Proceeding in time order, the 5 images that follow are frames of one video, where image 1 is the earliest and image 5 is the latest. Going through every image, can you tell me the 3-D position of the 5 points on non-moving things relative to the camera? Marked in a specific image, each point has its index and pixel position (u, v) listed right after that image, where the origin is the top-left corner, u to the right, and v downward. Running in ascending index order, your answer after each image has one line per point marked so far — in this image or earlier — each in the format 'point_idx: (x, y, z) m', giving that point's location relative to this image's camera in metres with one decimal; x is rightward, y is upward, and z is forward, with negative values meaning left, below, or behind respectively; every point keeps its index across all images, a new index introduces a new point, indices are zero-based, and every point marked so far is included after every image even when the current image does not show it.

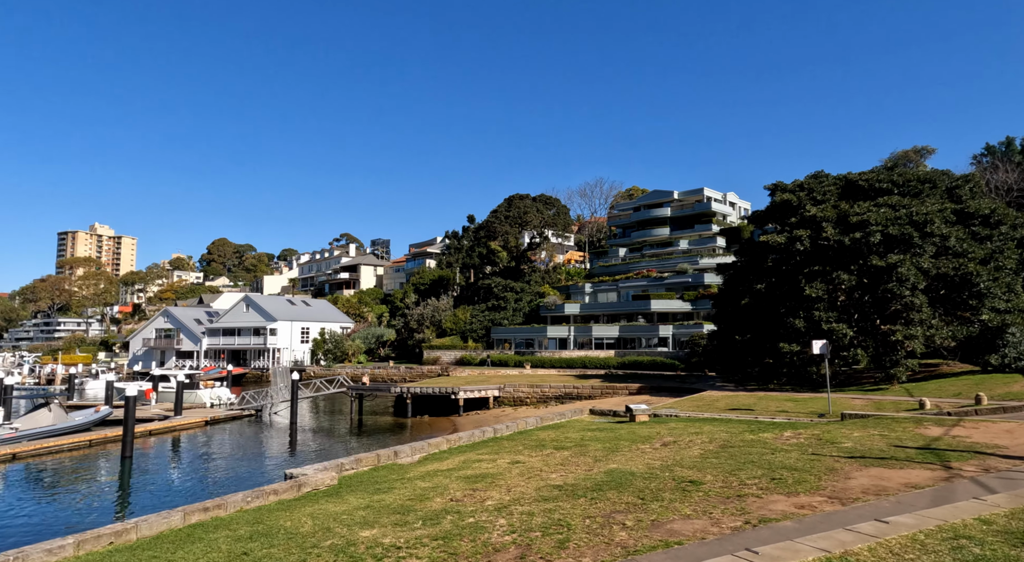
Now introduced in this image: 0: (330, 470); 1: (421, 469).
0: (-3.6, -4.3, +14.8) m
1: (-1.6, -4.3, +14.9) m
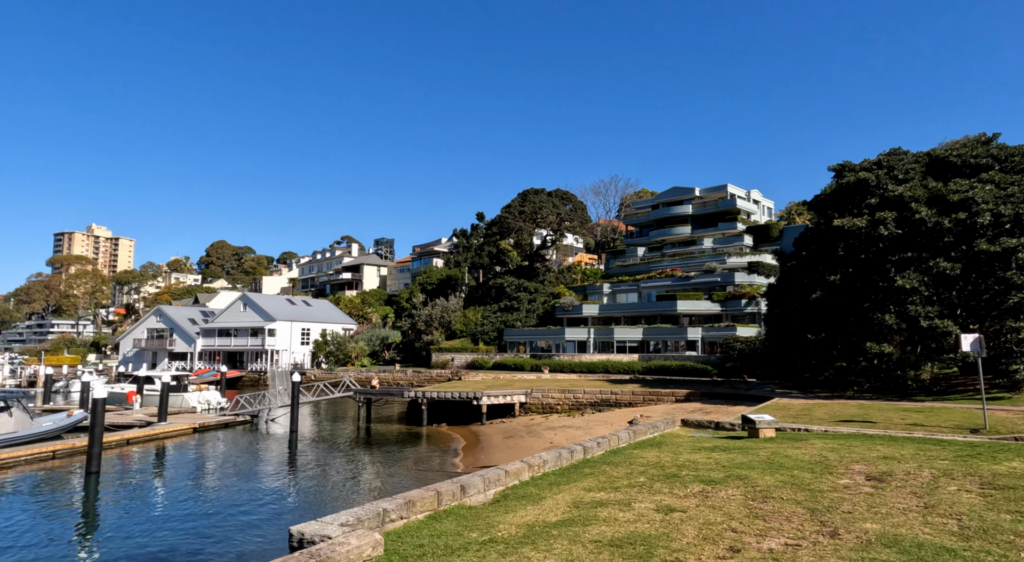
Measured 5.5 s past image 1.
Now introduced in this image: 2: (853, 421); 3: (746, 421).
0: (-2.0, -3.5, +10.0) m
1: (0.0, -3.5, +10.1) m
2: (+8.9, -3.7, +17.9) m
3: (+5.1, -3.1, +14.9) m
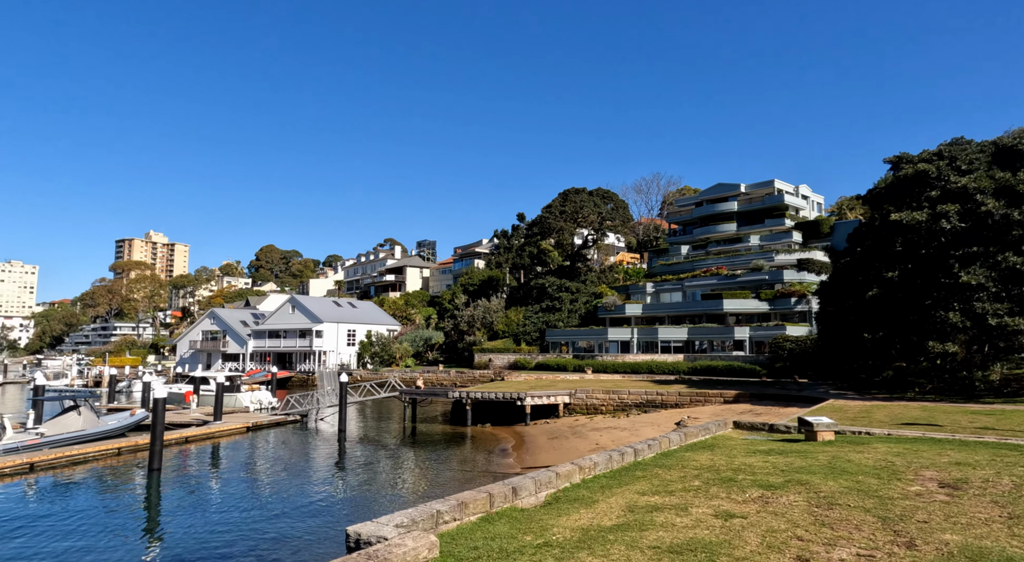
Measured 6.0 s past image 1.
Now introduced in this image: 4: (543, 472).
0: (-1.3, -3.5, +9.9) m
1: (+0.8, -3.5, +9.9) m
2: (+10.1, -3.6, +17.2) m
3: (+6.1, -3.0, +14.4) m
4: (+0.5, -3.3, +11.9) m
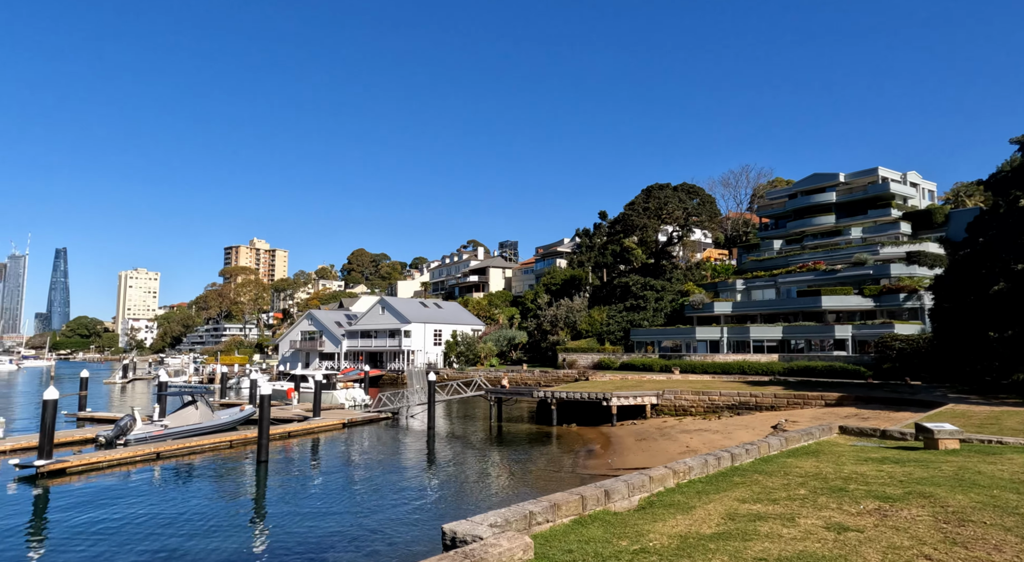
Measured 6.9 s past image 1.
0: (0.0, -3.5, +9.7) m
1: (+2.0, -3.5, +9.5) m
2: (+12.1, -3.4, +15.6) m
3: (+7.9, -2.9, +13.3) m
4: (+2.1, -3.2, +11.5) m
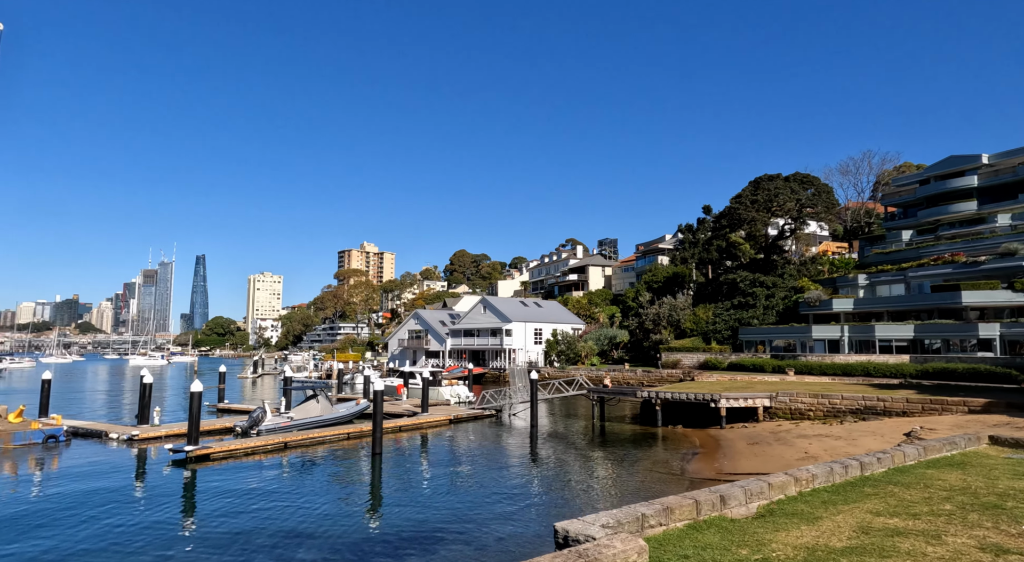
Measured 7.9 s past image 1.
0: (+1.5, -3.5, +9.5) m
1: (+3.5, -3.4, +8.9) m
2: (+14.4, -3.2, +13.5) m
3: (+9.9, -2.7, +11.9) m
4: (+3.8, -3.2, +10.9) m
